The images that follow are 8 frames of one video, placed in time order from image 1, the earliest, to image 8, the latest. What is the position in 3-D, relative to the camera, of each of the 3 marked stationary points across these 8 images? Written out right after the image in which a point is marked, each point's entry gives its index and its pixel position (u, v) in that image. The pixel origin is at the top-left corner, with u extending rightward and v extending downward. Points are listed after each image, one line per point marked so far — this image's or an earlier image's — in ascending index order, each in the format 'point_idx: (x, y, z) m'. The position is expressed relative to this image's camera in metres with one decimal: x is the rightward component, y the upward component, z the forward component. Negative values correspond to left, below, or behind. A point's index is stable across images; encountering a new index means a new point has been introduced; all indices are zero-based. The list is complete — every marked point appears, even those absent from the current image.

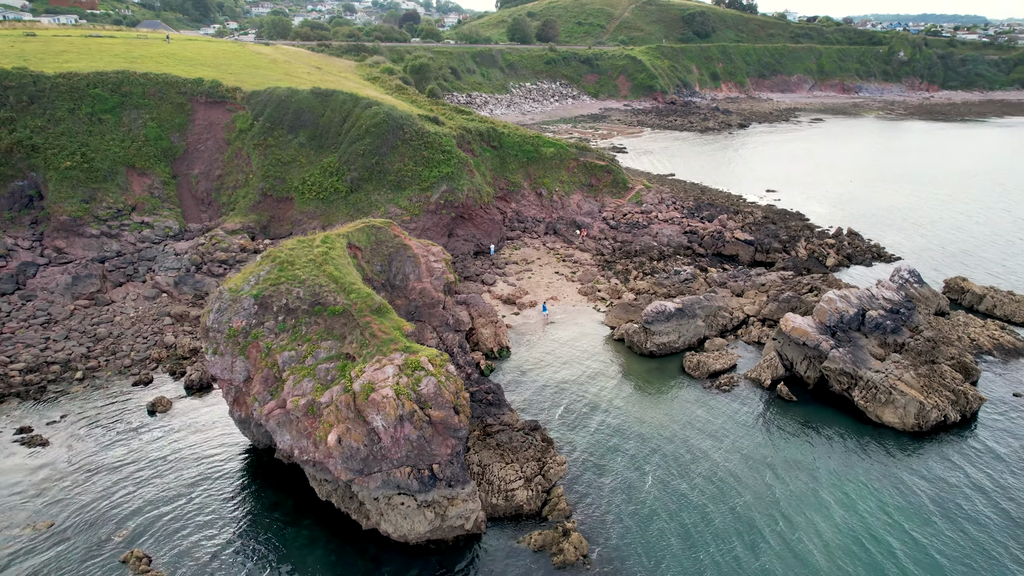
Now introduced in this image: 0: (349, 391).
0: (-4.7, -3.0, +19.0) m
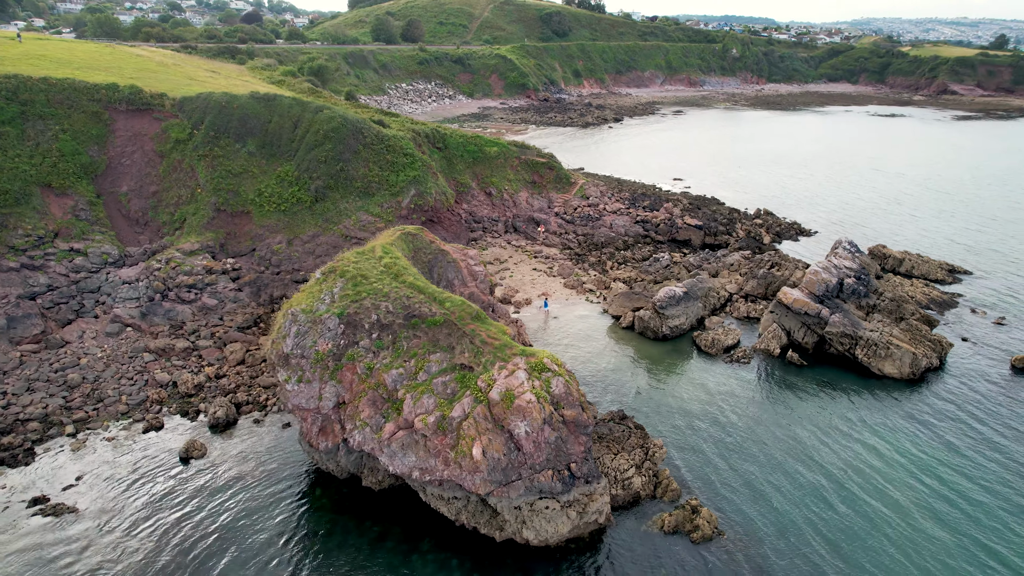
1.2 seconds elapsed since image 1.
0: (-0.8, -3.2, +18.5) m
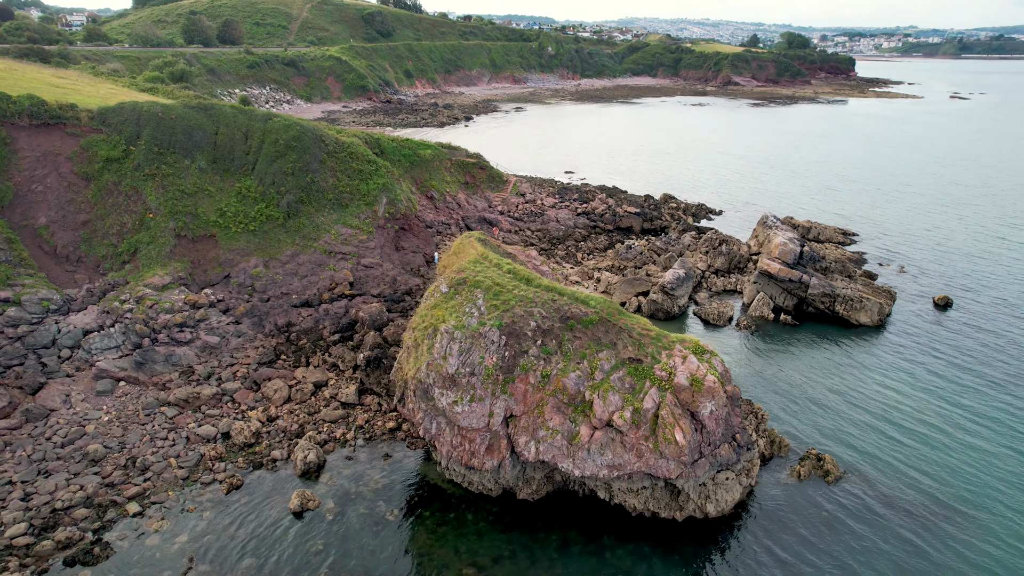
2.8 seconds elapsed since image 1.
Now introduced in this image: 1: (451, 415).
0: (+4.6, -3.0, +19.2) m
1: (-1.7, -3.7, +19.0) m
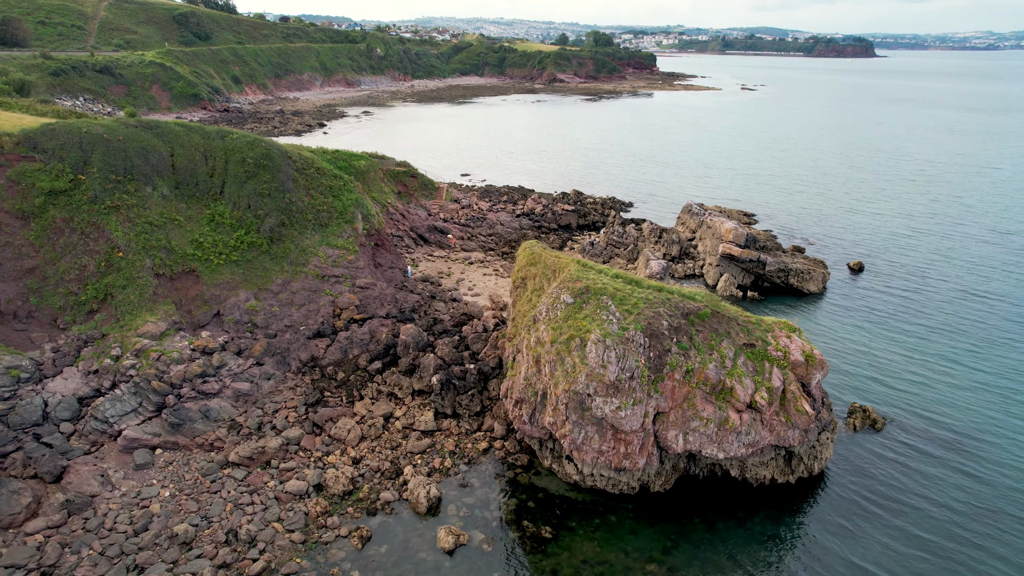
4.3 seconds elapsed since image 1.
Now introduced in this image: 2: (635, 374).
0: (+9.0, -2.5, +21.3) m
1: (+3.1, -3.9, +19.4) m
2: (+3.7, -2.6, +19.5) m
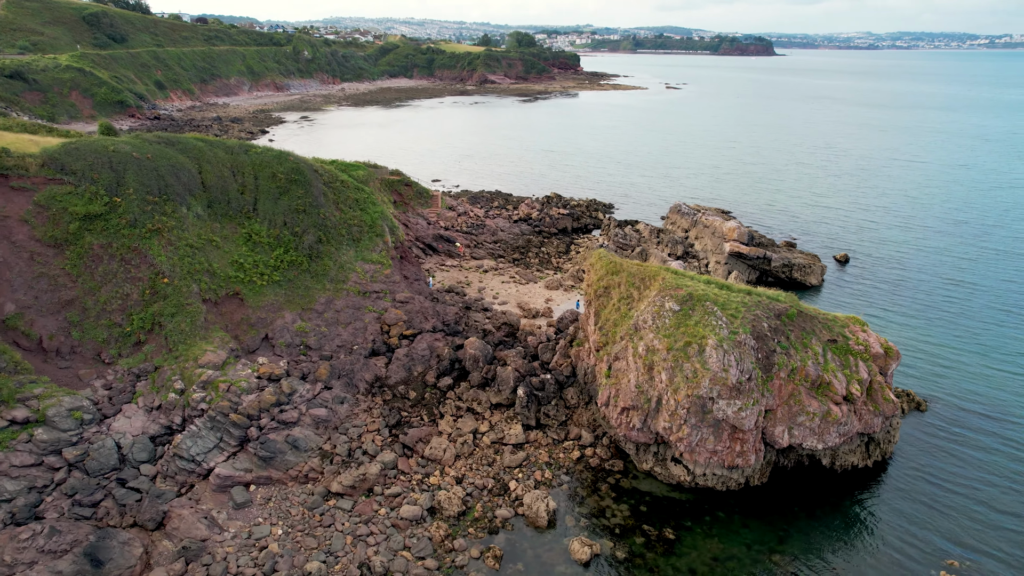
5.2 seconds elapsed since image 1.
0: (+12.5, -2.5, +22.8) m
1: (+6.9, -4.1, +20.2) m
2: (+7.5, -2.7, +20.3) m
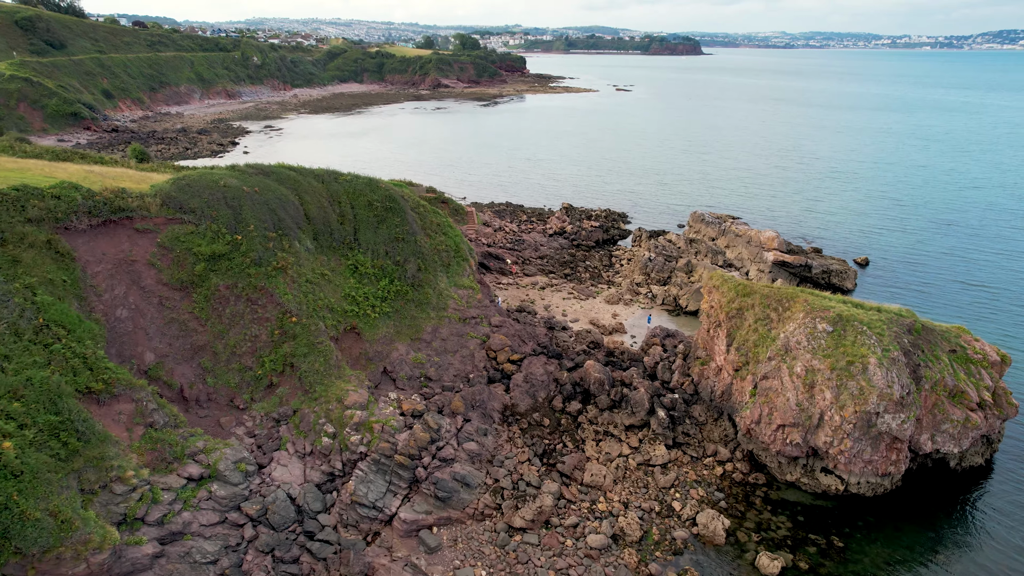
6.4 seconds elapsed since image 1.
0: (+18.1, -2.9, +24.7) m
1: (+12.9, -4.8, +21.6) m
2: (+13.4, -3.4, +21.8) m
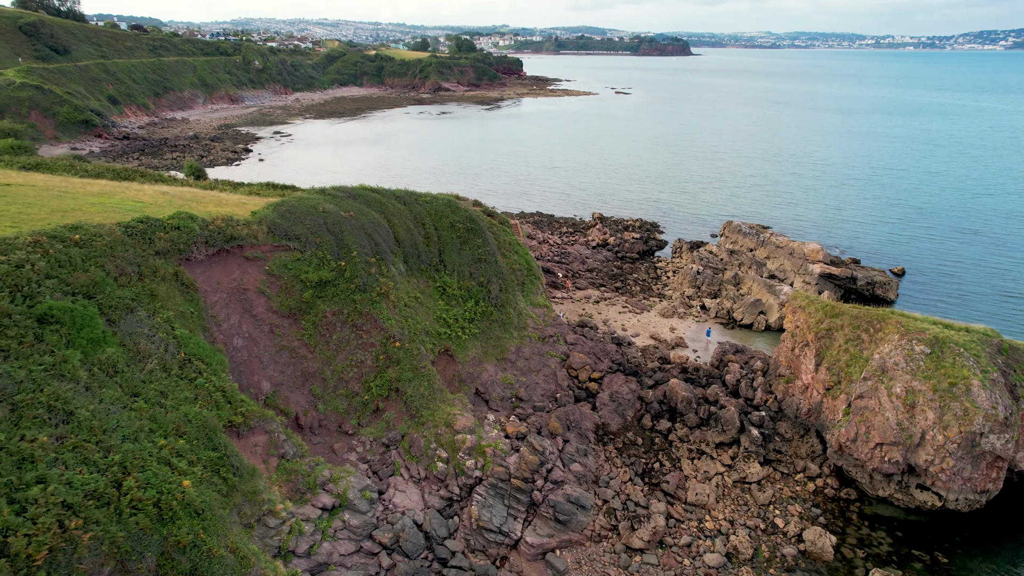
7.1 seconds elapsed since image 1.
0: (+22.0, -3.7, +25.7) m
1: (+16.9, -5.7, +22.4) m
2: (+17.4, -4.3, +22.6) m
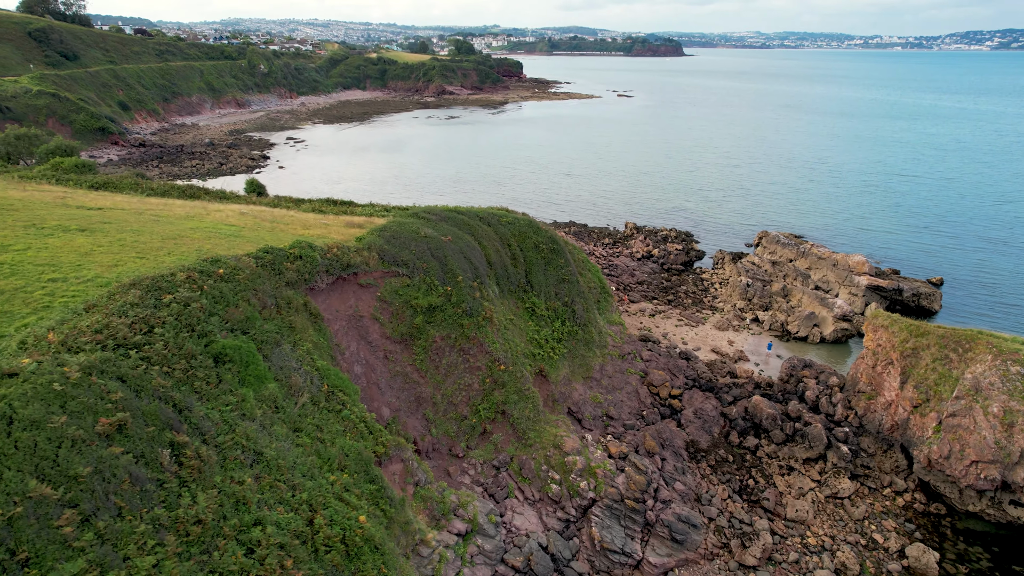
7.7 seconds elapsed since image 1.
0: (+26.1, -4.5, +26.6) m
1: (+21.0, -6.5, +23.2) m
2: (+21.5, -5.1, +23.5) m
